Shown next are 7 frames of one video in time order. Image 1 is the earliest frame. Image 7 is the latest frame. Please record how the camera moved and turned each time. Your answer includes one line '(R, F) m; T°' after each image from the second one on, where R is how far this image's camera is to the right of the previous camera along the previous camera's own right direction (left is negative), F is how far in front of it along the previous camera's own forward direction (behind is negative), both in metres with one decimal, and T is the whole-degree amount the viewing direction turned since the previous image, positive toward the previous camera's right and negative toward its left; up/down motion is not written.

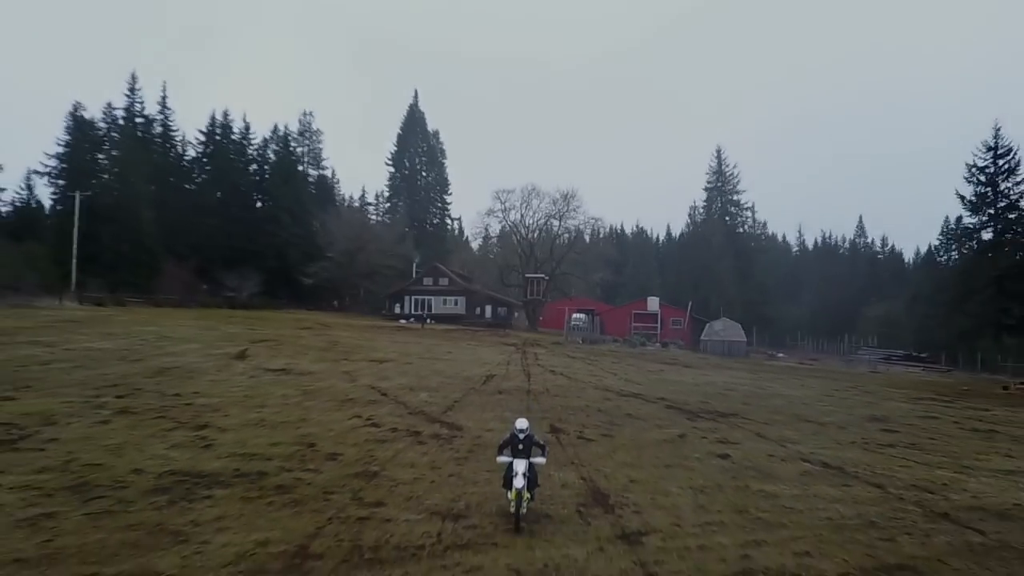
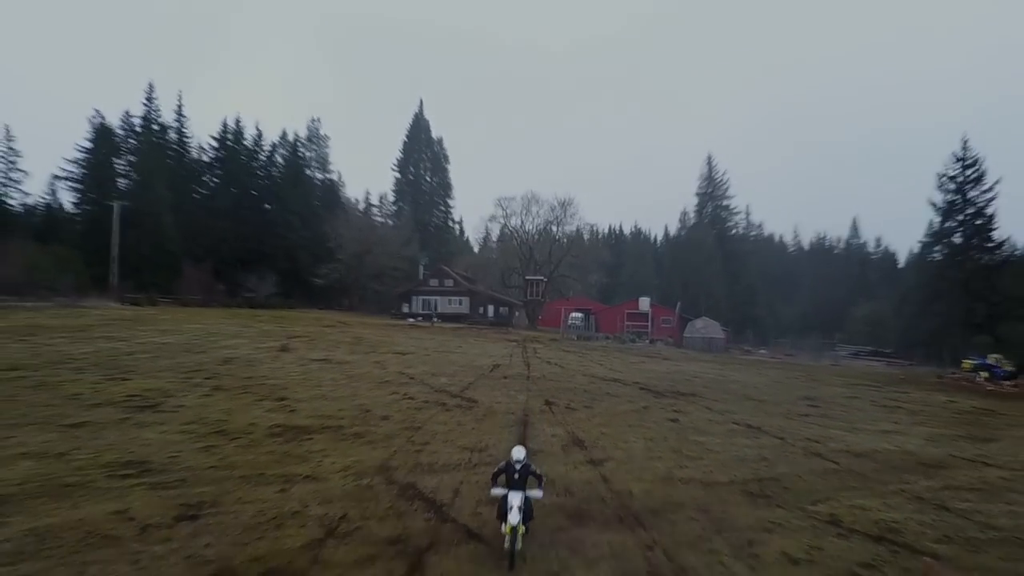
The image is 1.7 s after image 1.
(-0.1, -3.4) m; 0°
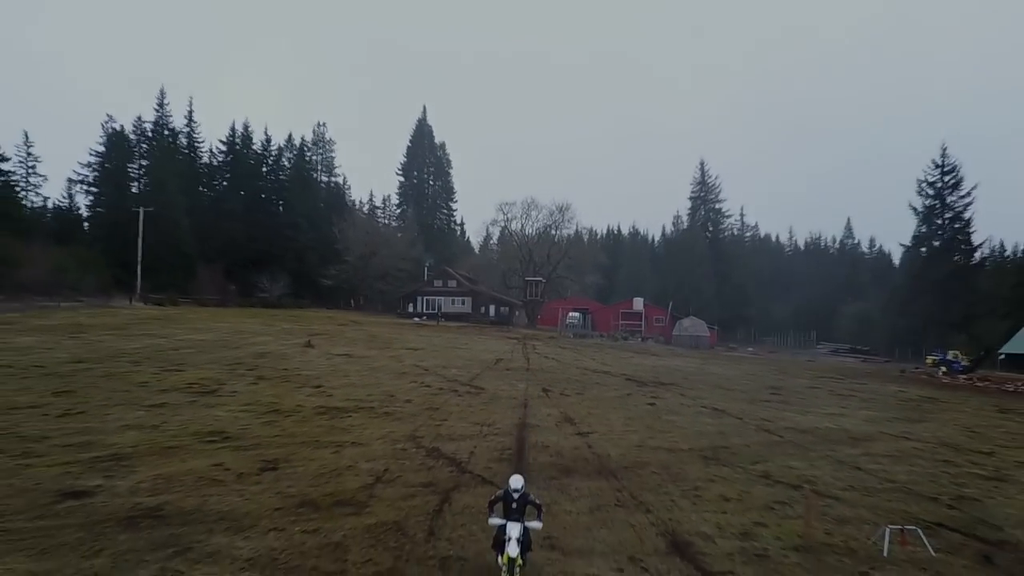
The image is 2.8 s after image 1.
(0.0, -2.3) m; 0°
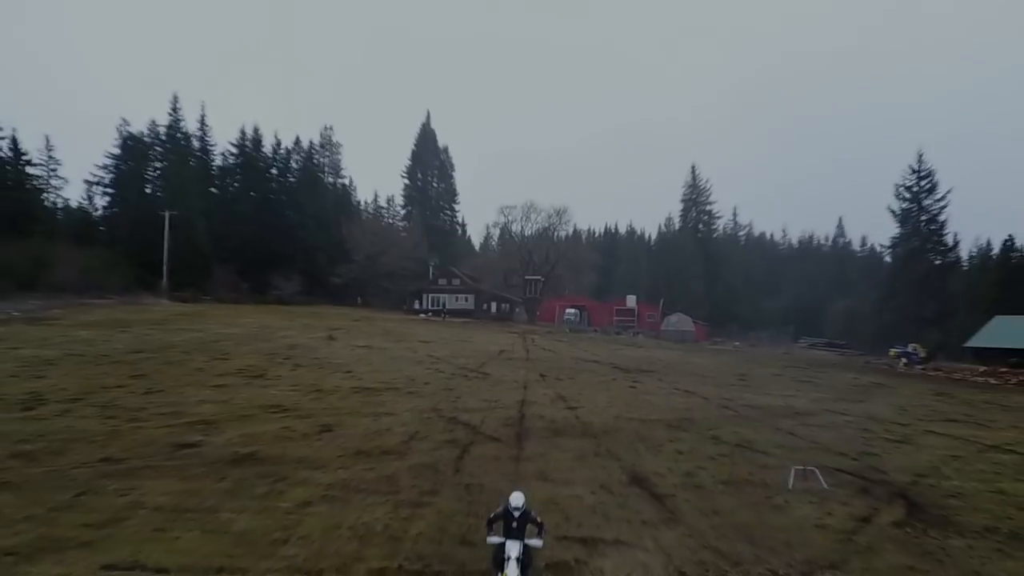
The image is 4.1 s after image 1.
(-0.1, -2.7) m; 0°
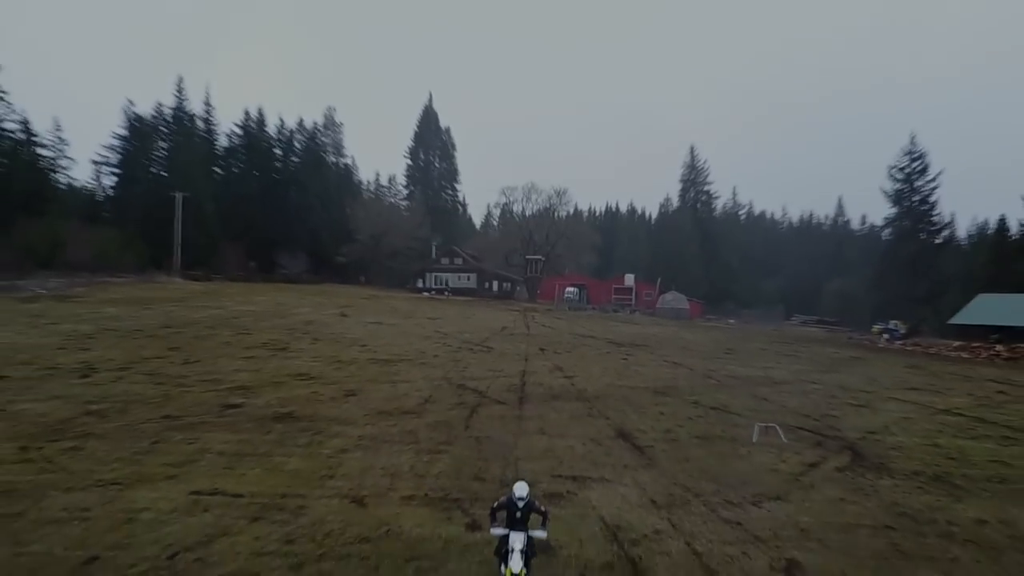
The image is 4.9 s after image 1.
(0.0, -1.6) m; 0°
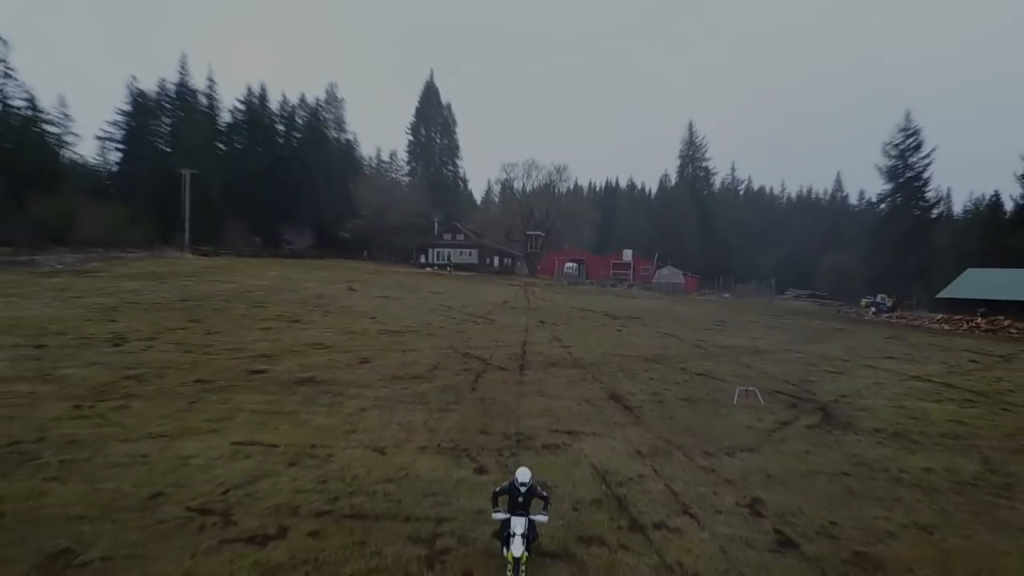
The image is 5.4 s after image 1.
(0.0, -1.1) m; 0°
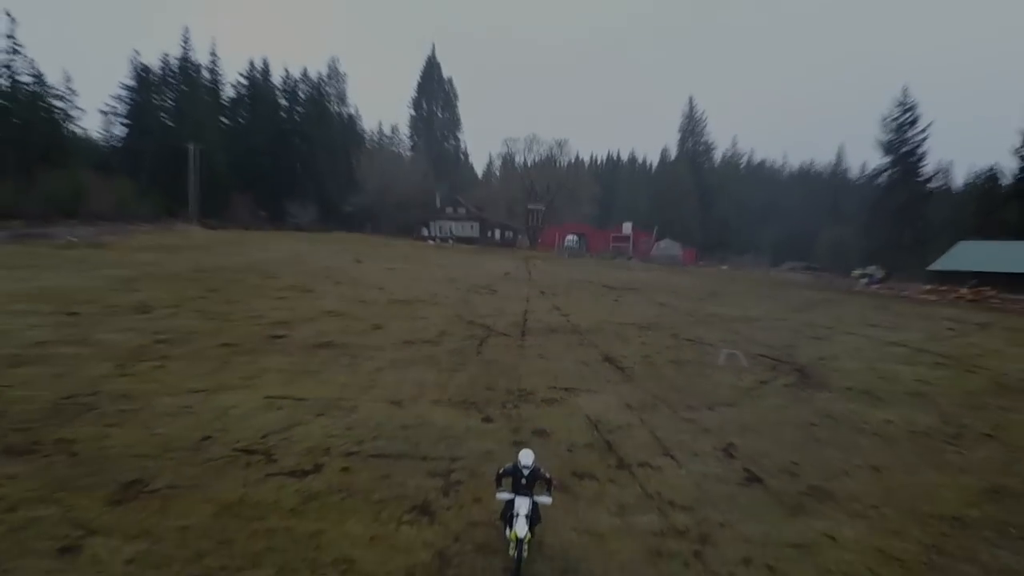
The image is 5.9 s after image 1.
(0.0, -1.1) m; 0°
